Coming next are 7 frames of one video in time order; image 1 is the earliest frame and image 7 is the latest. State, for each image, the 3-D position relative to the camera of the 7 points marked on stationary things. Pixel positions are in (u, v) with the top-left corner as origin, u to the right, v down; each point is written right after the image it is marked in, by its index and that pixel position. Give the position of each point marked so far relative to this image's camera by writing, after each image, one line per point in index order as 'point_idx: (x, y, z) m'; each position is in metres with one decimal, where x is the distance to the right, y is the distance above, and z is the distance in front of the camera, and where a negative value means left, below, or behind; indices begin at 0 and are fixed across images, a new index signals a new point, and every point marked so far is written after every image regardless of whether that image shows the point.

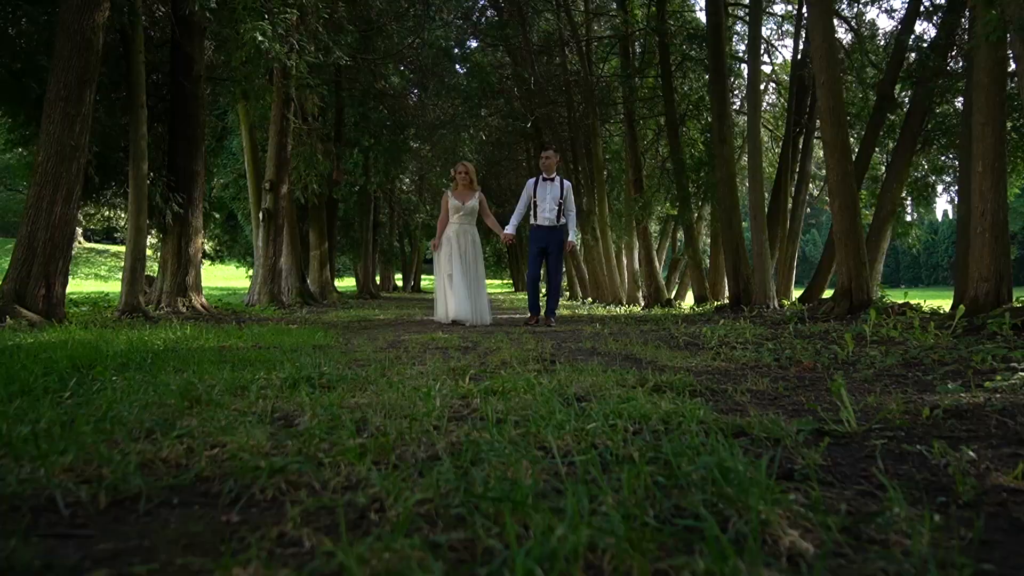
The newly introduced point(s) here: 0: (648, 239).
0: (+3.1, +1.1, +17.1) m
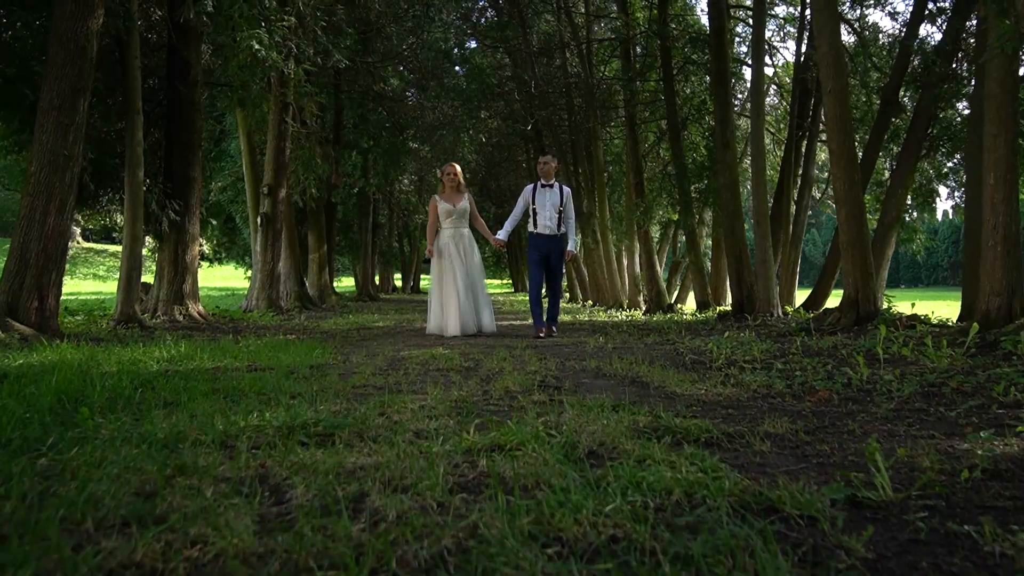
0: (+3.1, +1.0, +16.9) m
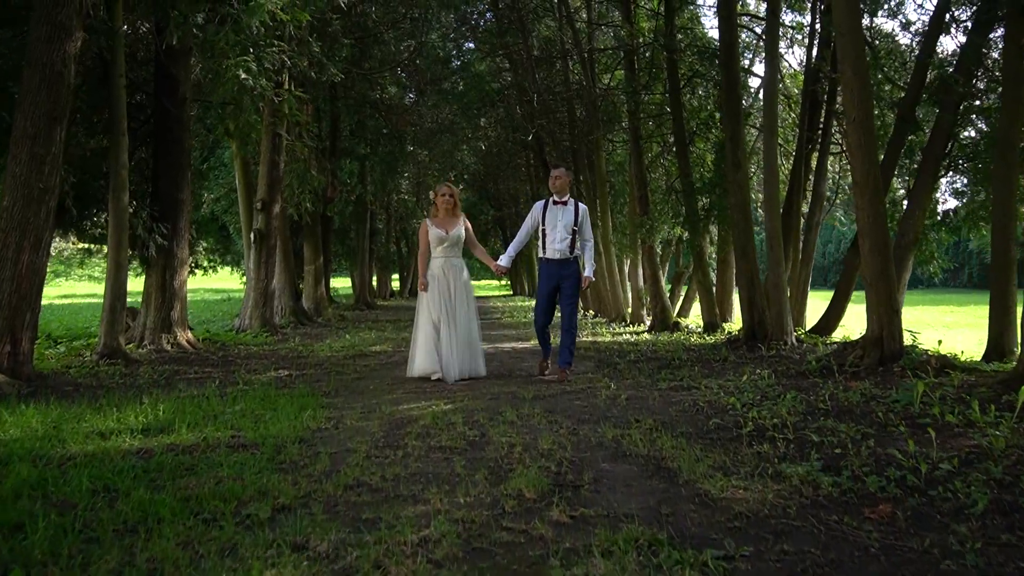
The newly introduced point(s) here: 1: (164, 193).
0: (+3.2, +0.7, +16.5) m
1: (-4.8, +1.3, +10.2) m
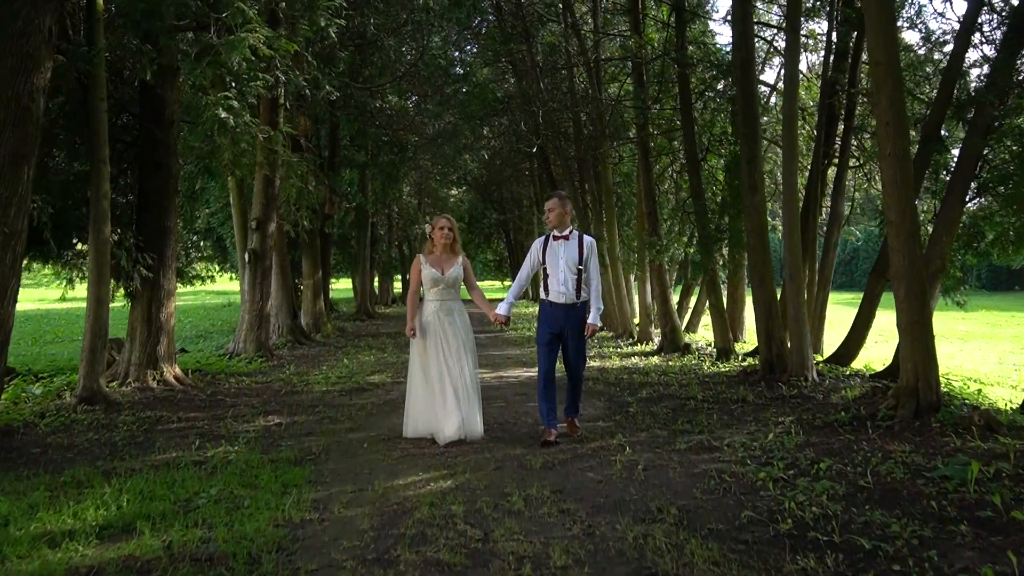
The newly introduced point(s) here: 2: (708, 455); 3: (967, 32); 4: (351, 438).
0: (+3.2, +0.2, +15.9) m
1: (-4.7, +0.9, +9.7) m
2: (+1.6, -1.4, +6.0) m
3: (+6.4, +3.6, +10.5) m
4: (-1.5, -1.4, +6.8) m
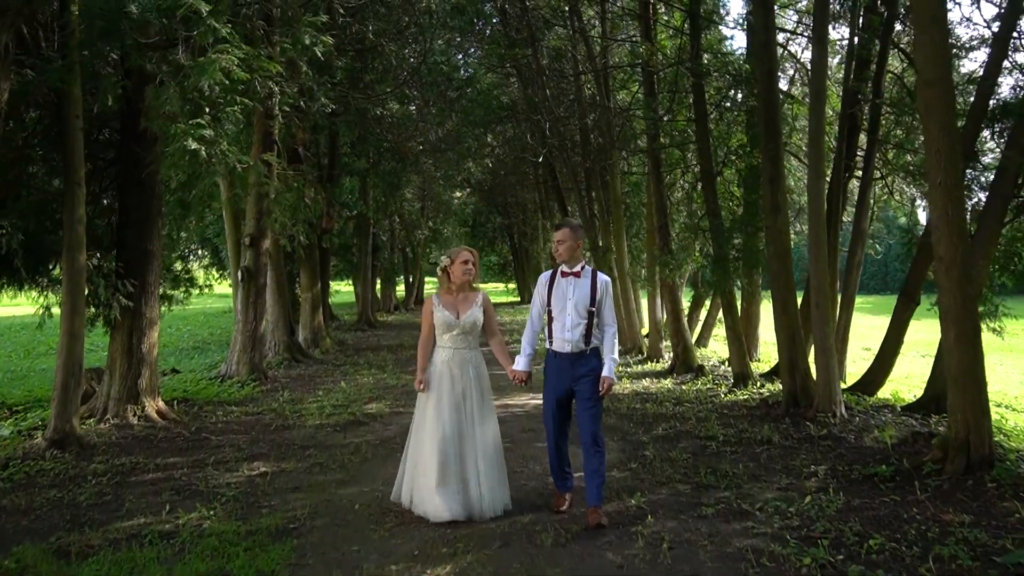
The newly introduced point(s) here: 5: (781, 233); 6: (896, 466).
0: (+3.4, -0.1, +15.3) m
1: (-4.7, +0.5, +9.0) m
2: (+1.7, -1.7, +5.4) m
3: (+6.5, +3.3, +9.8) m
4: (-1.4, -1.7, +6.2) m
5: (+3.6, +0.7, +9.8) m
6: (+3.4, -1.6, +6.6) m
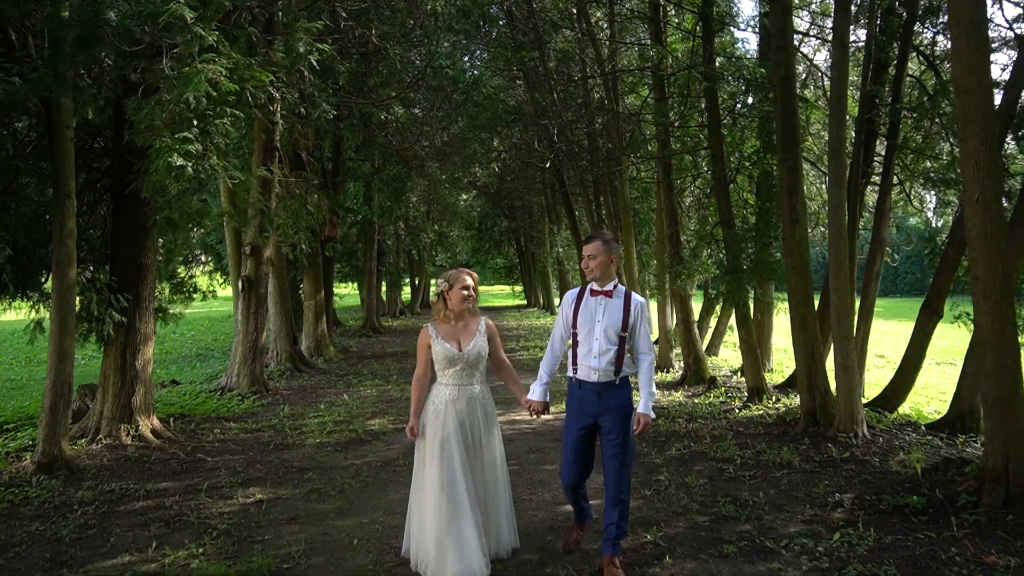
0: (+3.5, -0.3, +14.9) m
1: (-4.6, +0.4, +8.7) m
2: (+1.7, -1.9, +5.0) m
3: (+6.6, +3.1, +9.4) m
4: (-1.3, -1.9, +5.8) m
5: (+3.7, +0.6, +9.5) m
6: (+3.5, -1.7, +6.2) m
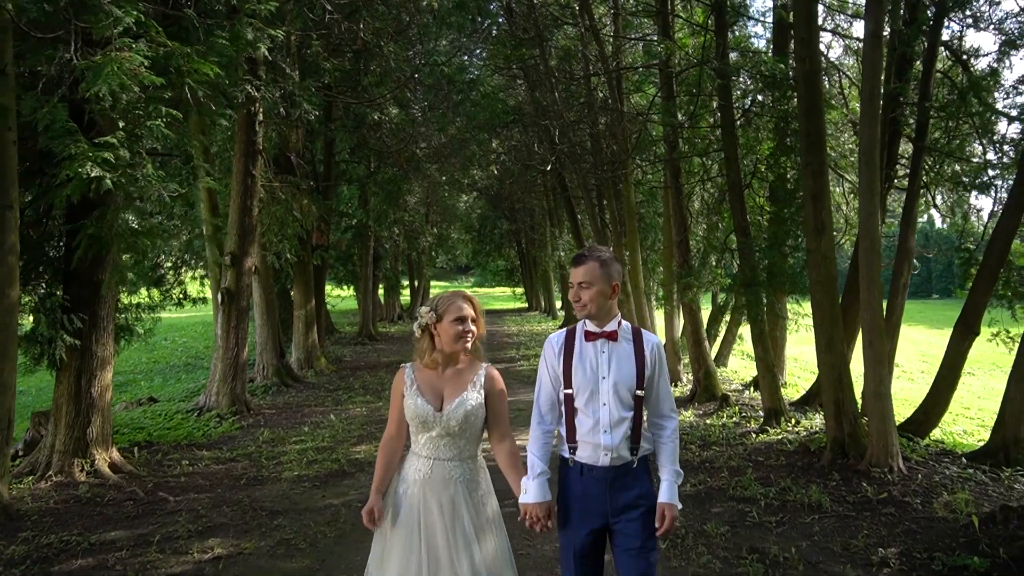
0: (+3.5, -0.5, +14.0) m
1: (-4.6, +0.1, +7.9) m
2: (+1.7, -2.1, +4.2) m
3: (+6.6, +2.9, +8.5) m
4: (-1.4, -2.1, +5.0) m
5: (+3.6, +0.4, +8.6) m
6: (+3.4, -1.9, +5.3) m
